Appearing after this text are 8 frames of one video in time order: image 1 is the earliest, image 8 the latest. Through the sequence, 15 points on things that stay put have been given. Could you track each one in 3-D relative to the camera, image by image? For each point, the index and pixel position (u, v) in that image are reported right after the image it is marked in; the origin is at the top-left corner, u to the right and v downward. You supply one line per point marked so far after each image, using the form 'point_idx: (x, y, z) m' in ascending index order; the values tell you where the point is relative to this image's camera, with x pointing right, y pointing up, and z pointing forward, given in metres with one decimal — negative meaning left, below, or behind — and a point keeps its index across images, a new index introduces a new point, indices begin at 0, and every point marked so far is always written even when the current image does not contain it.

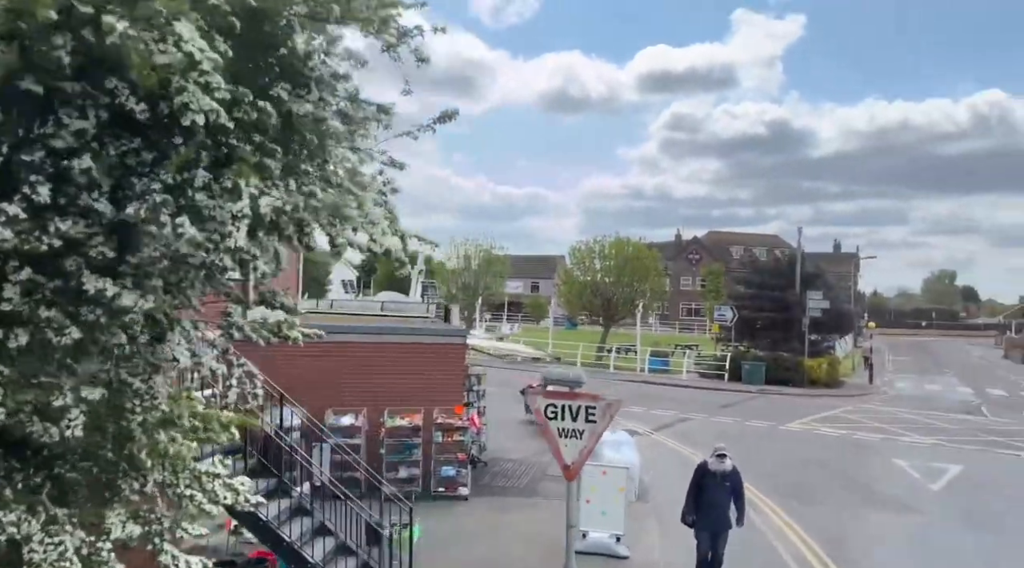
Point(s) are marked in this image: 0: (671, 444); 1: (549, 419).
0: (+3.4, -3.5, +18.2) m
1: (+0.3, -1.0, +6.0) m
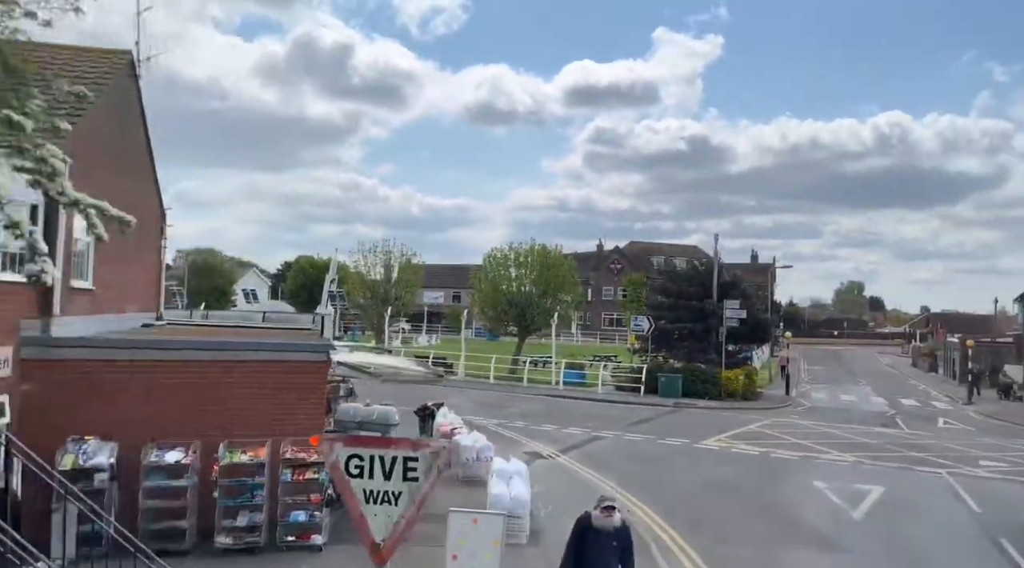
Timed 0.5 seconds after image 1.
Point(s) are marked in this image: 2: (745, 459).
0: (+1.3, -3.6, +16.6) m
1: (-0.8, -1.0, +4.2) m
2: (+5.2, -3.9, +18.8) m
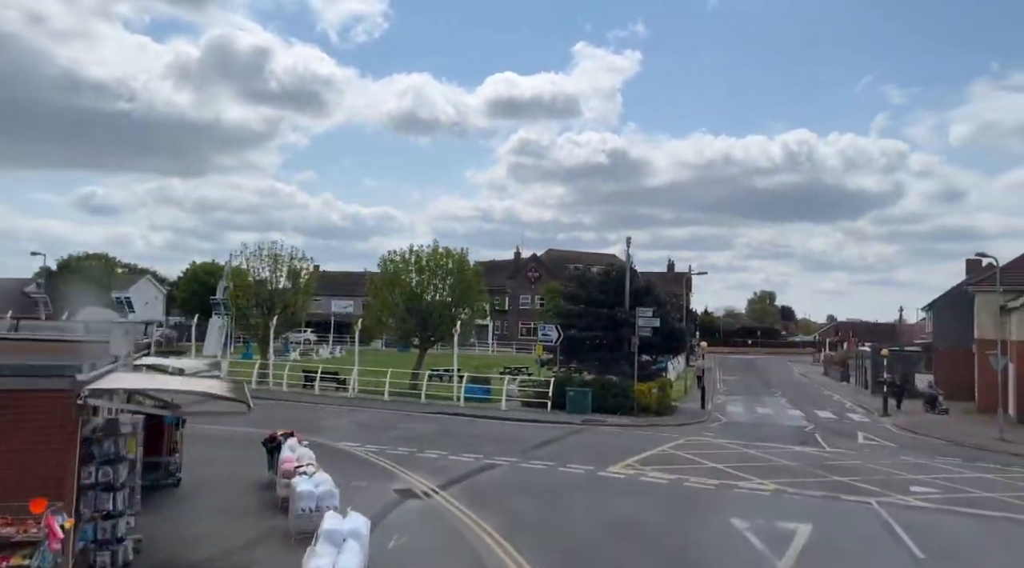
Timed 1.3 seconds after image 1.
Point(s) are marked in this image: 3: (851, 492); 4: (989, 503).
0: (-1.0, -3.7, +13.8) m
1: (-1.9, -0.9, +1.3) m
2: (+2.7, -4.0, +16.4) m
3: (+6.8, -4.2, +17.0) m
4: (+9.4, -4.3, +16.6) m
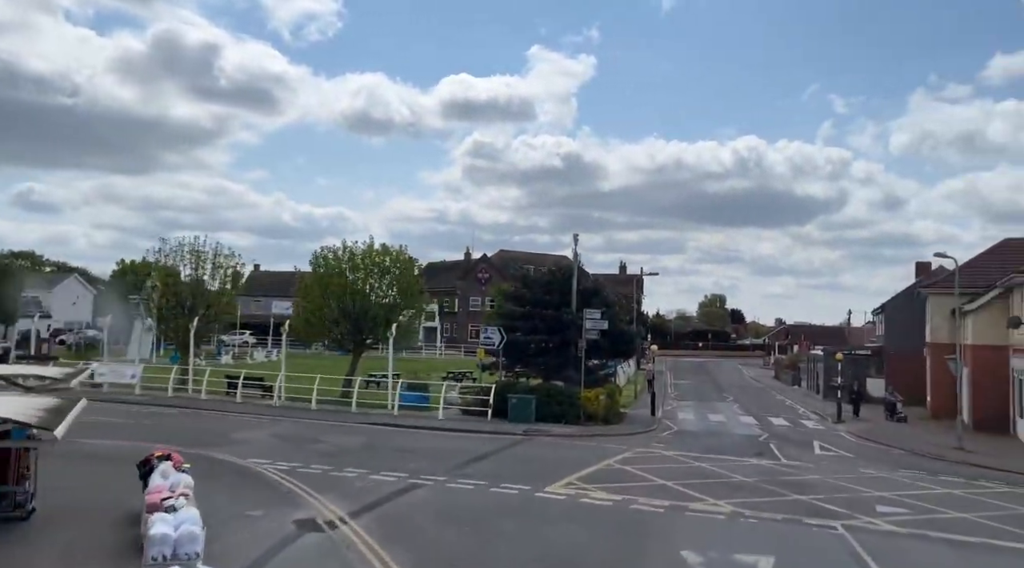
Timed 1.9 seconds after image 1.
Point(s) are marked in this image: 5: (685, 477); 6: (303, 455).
0: (-2.1, -3.6, +11.8) m
1: (-2.3, -0.8, -0.7) m
2: (+1.4, -4.0, +14.6) m
3: (+5.5, -4.2, +15.4) m
4: (+8.0, -4.3, +15.1) m
5: (+3.9, -4.4, +19.1) m
6: (-4.9, -4.0, +19.7) m
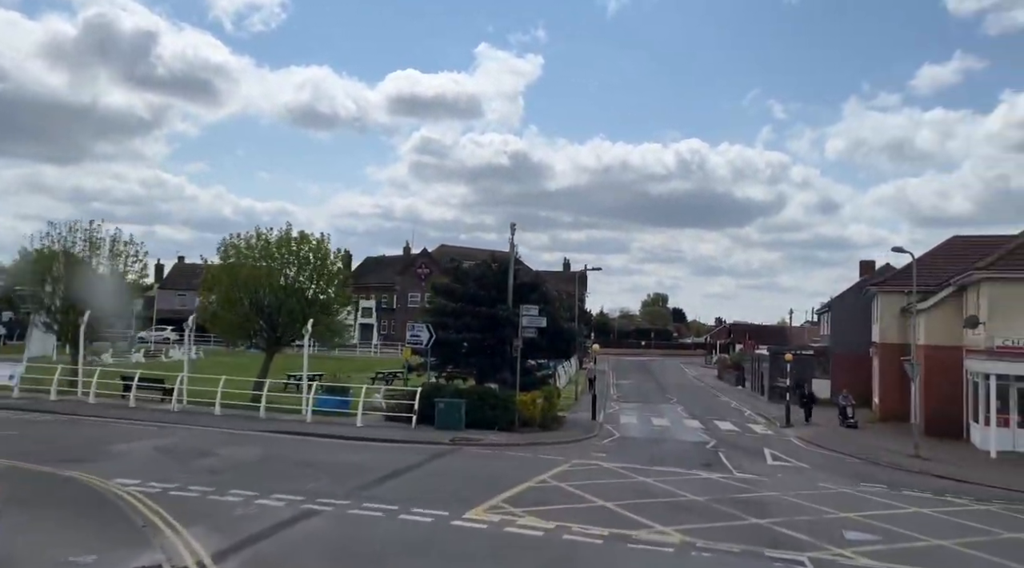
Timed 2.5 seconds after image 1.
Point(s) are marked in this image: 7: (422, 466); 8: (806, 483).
0: (-3.2, -3.4, +9.1) m
1: (-2.6, -0.6, -3.4) m
2: (+0.1, -3.8, +12.1) m
3: (+4.1, -4.0, +13.2) m
4: (+6.7, -4.2, +13.1) m
5: (+2.3, -4.2, +16.8) m
6: (-6.5, -3.8, +16.9) m
7: (-2.1, -4.1, +19.2) m
8: (+6.9, -4.7, +19.8) m
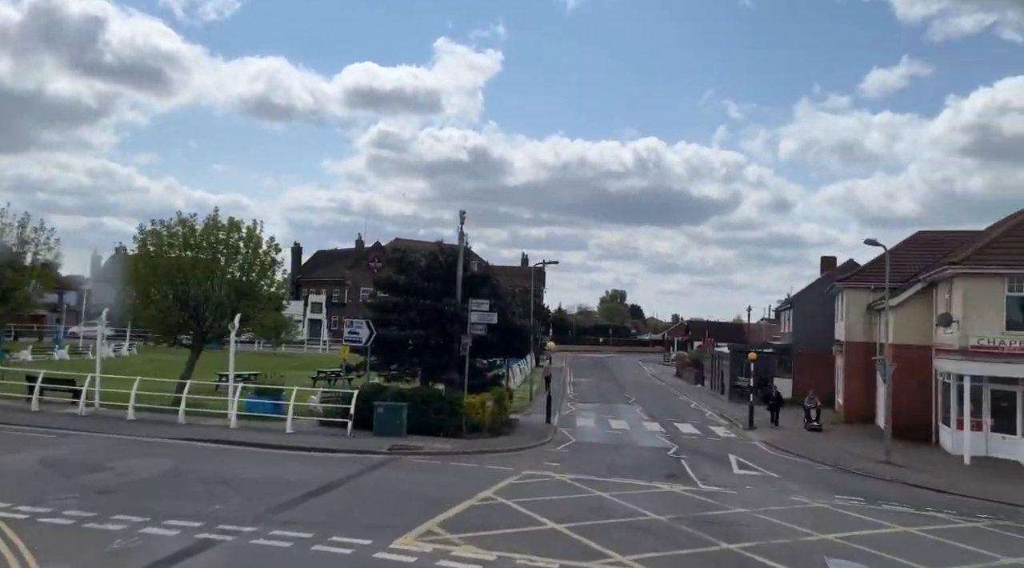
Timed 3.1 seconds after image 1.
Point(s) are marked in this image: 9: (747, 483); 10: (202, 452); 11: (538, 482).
0: (-3.9, -3.3, +6.9) m
1: (-2.7, -0.6, -5.6) m
2: (-0.7, -3.7, +10.1) m
3: (+3.2, -3.9, +11.3) m
4: (+5.8, -4.1, +11.3) m
5: (+1.2, -4.1, +14.8) m
6: (-7.6, -3.6, +14.5) m
7: (-3.2, -3.9, +17.0) m
8: (+5.7, -4.5, +18.1) m
9: (+5.5, -4.6, +19.6) m
10: (-7.0, -3.7, +19.1) m
11: (+0.6, -4.2, +18.1) m
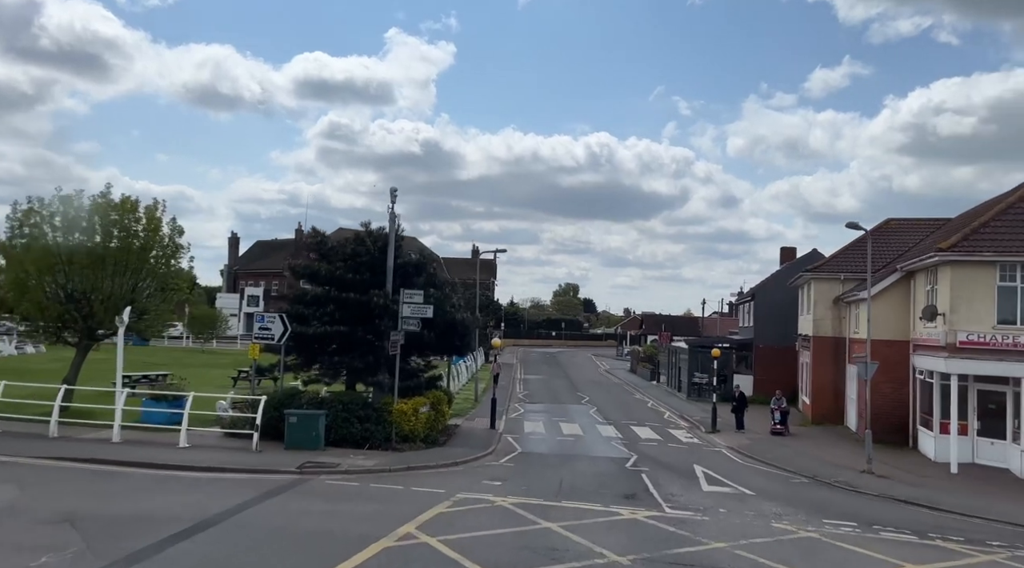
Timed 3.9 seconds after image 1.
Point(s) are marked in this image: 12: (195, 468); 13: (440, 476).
0: (-4.5, -3.1, +3.6) m
1: (-2.6, -0.5, -8.9) m
2: (-1.5, -3.5, +6.9) m
3: (+2.3, -3.7, +8.4) m
4: (+4.9, -3.9, +8.5) m
5: (+0.2, -3.8, +11.8) m
6: (-8.6, -3.3, +10.9) m
7: (-4.4, -3.7, +13.7) m
8: (+4.4, -4.3, +15.3) m
9: (+4.1, -4.4, +16.8) m
10: (-8.3, -3.5, +15.6) m
11: (-0.7, -4.0, +15.0) m
12: (-6.6, -3.7, +17.6) m
13: (-1.5, -4.1, +18.3) m
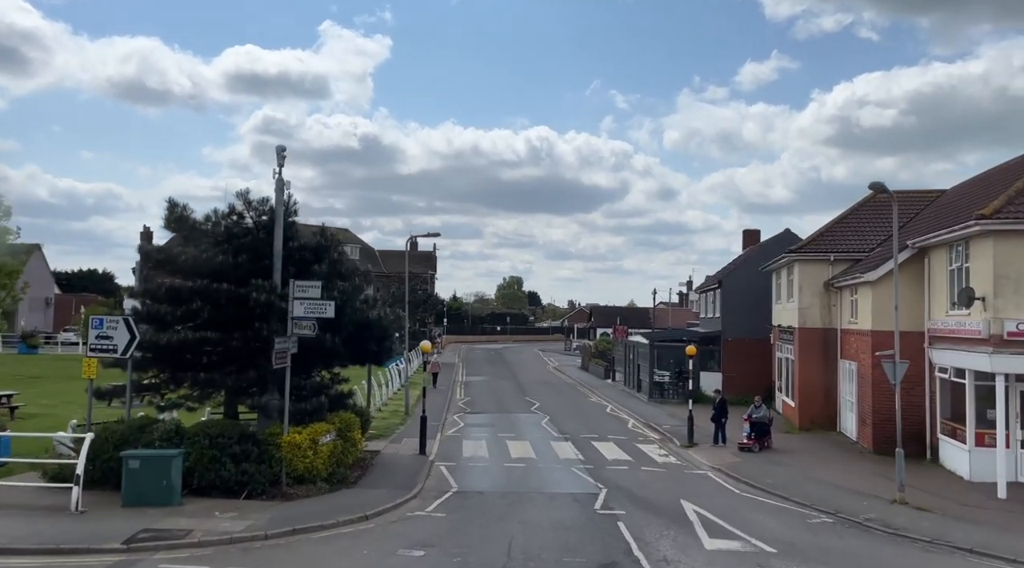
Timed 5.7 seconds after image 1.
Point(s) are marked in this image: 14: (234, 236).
0: (-4.6, -3.1, -2.0) m
1: (-1.9, -0.5, -14.3) m
2: (-1.8, -3.4, +1.5) m
3: (+1.9, -3.5, +3.2) m
4: (+4.4, -3.6, +3.6) m
5: (-0.5, -3.6, +6.5) m
6: (-9.2, -3.3, +5.0) m
7: (-5.2, -3.6, +8.1) m
8: (+3.5, -4.0, +10.3) m
9: (+3.1, -4.0, +11.7) m
10: (-9.2, -3.4, +9.7) m
11: (-1.6, -3.7, +9.7) m
12: (-7.6, -3.6, +11.8) m
13: (-2.6, -3.9, +12.9) m
14: (-5.8, +0.9, +18.0) m
